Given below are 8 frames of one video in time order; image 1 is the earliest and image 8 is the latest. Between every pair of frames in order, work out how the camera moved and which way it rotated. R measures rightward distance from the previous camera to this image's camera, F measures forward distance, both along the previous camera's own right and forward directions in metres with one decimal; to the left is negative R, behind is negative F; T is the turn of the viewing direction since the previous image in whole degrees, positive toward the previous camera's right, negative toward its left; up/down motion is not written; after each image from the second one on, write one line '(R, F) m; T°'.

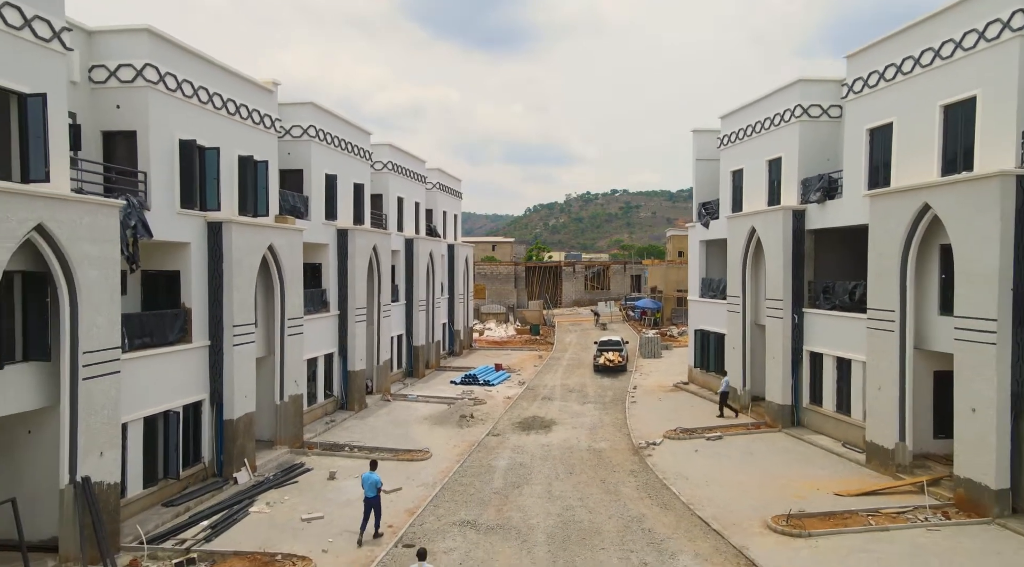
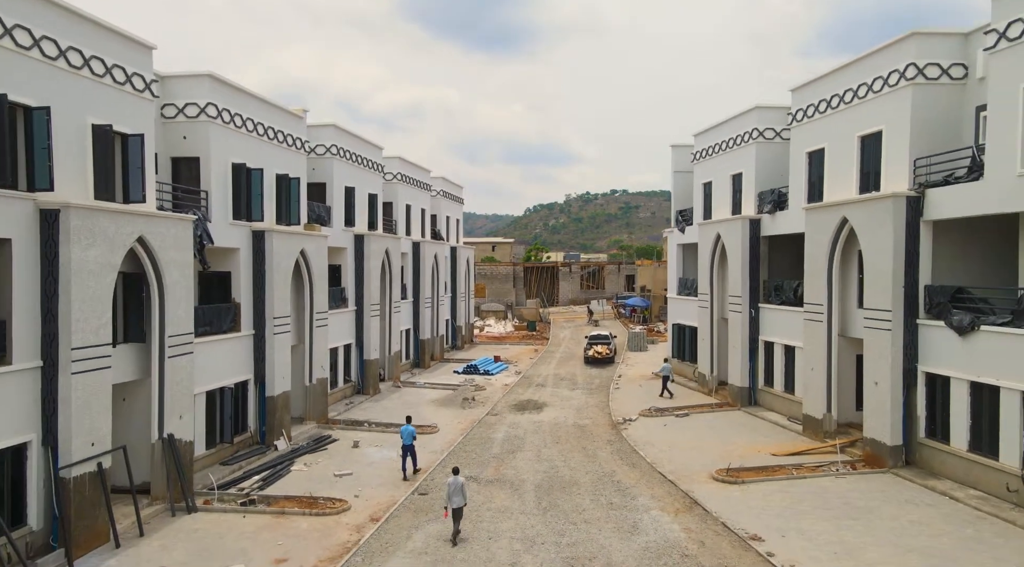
(+0.1, -3.4) m; 0°
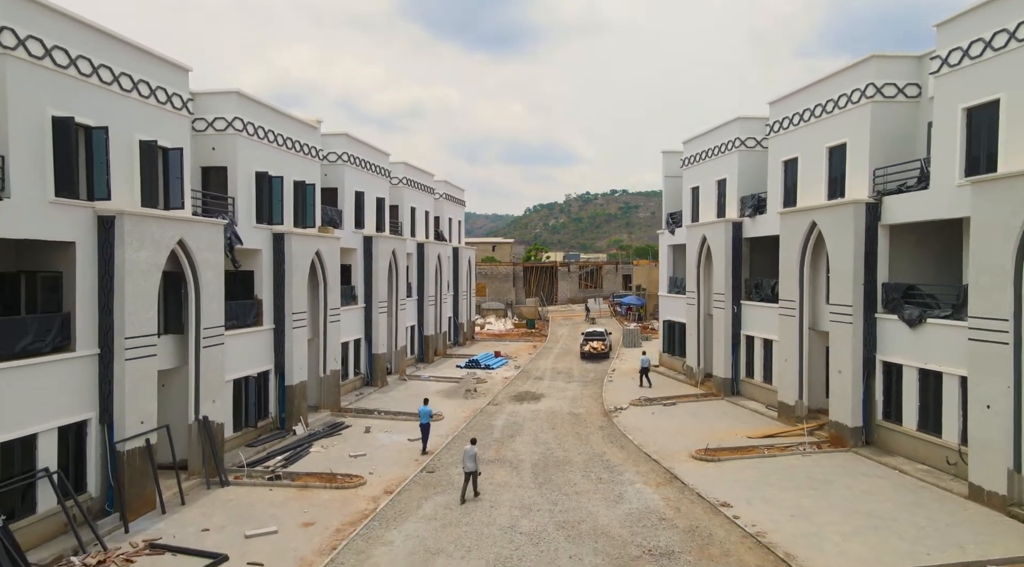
(0.0, -1.9) m; 0°
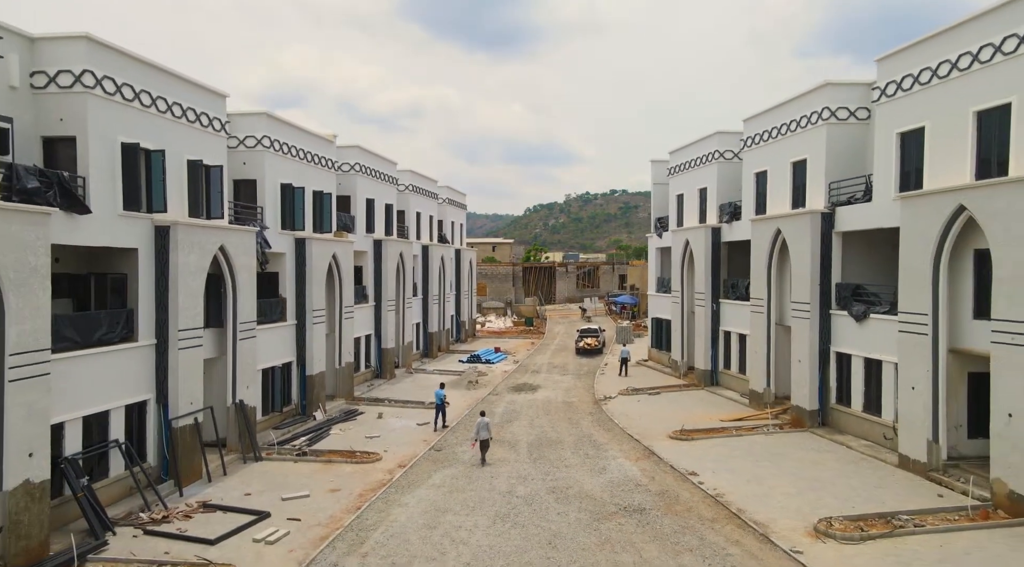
(+0.1, -2.5) m; 0°
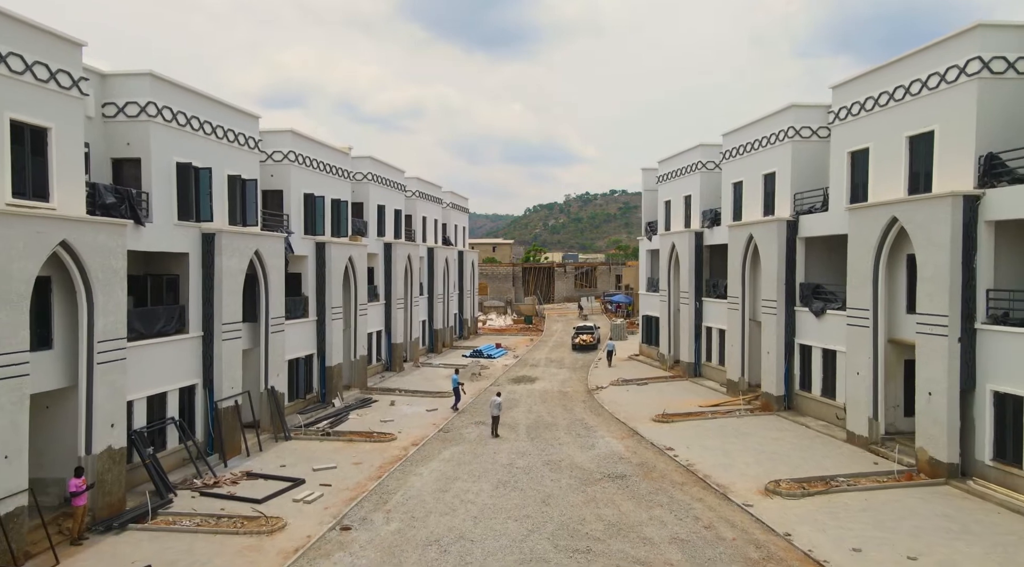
(0.0, -2.6) m; 0°
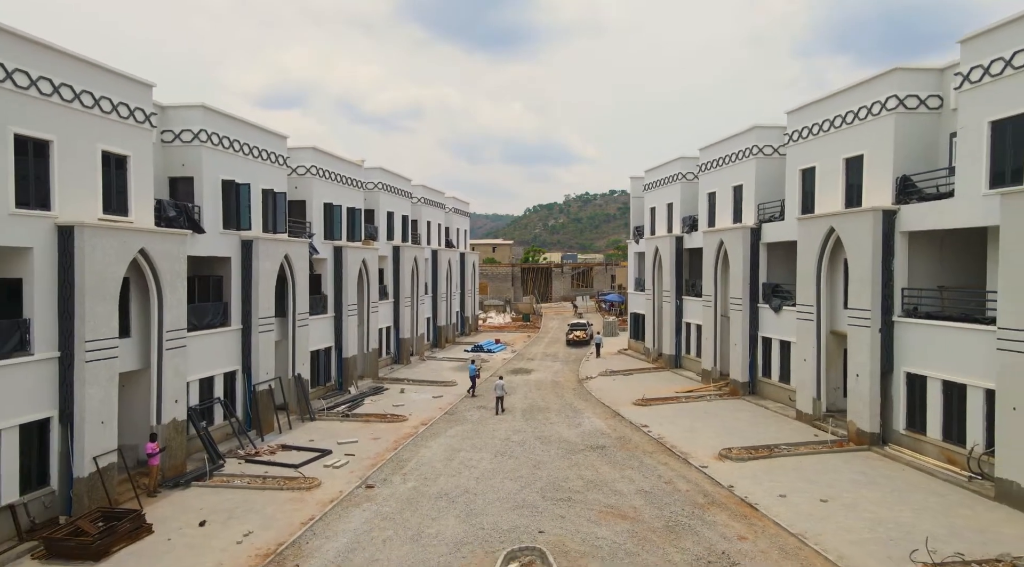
(+0.1, -3.2) m; 0°
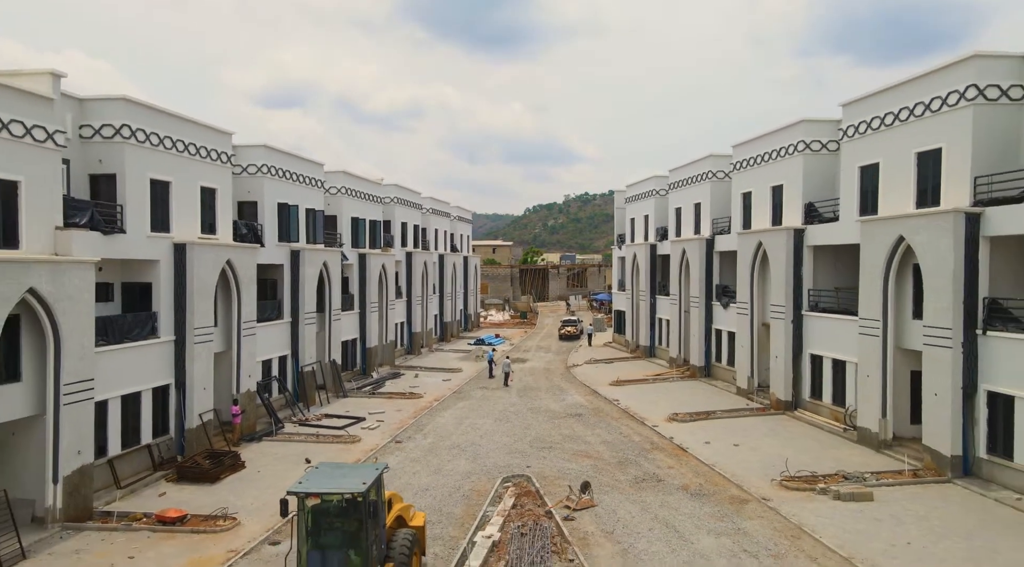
(+0.1, -5.7) m; 0°
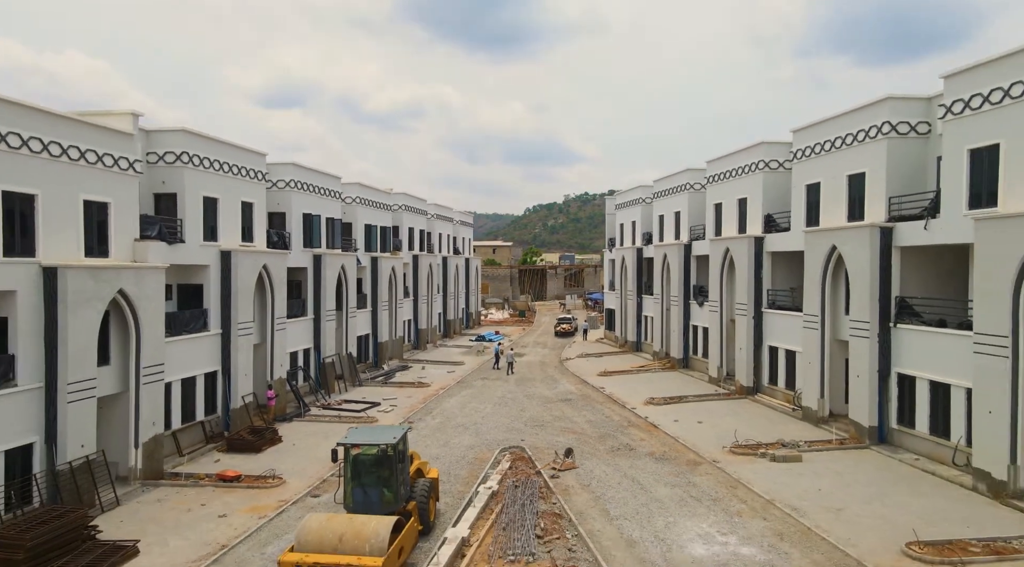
(+0.1, -3.7) m; 0°
